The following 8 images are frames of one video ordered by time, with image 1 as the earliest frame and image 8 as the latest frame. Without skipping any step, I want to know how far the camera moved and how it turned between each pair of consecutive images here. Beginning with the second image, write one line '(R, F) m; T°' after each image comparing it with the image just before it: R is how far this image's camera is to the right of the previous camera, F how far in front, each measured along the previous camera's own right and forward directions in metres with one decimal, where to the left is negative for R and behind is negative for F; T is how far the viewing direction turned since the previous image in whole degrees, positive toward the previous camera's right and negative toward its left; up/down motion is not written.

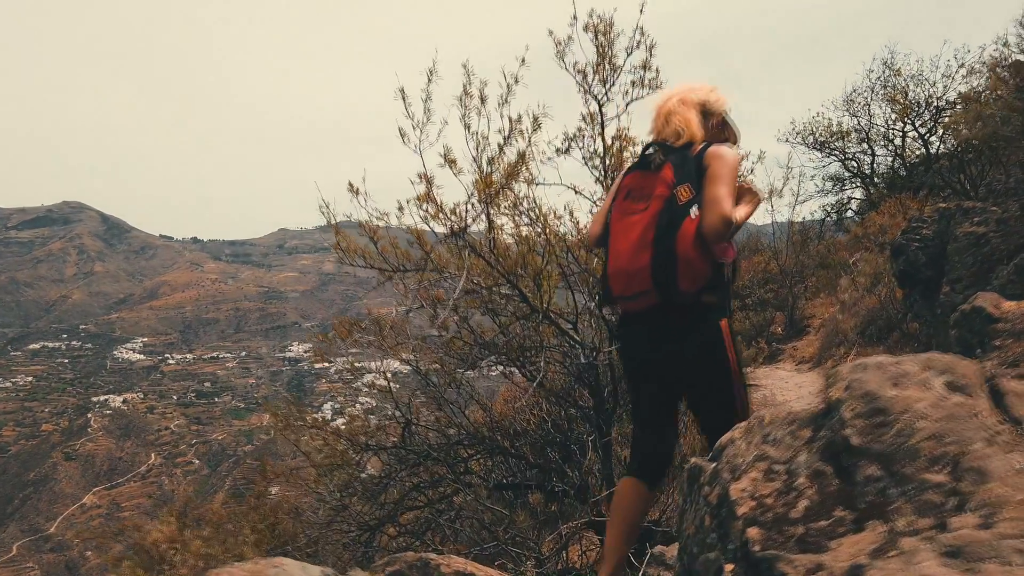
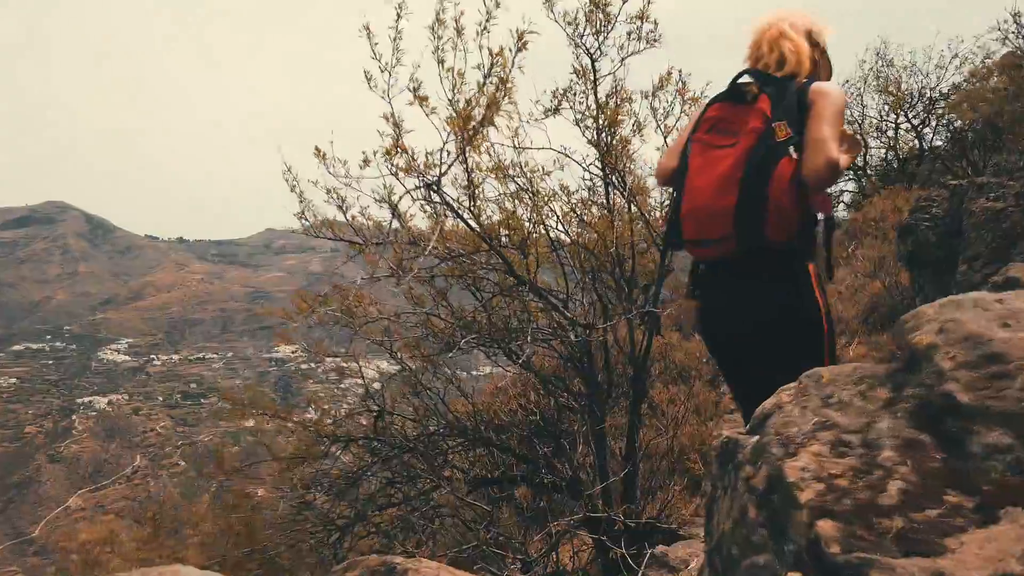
(0.0, +0.5) m; 0°
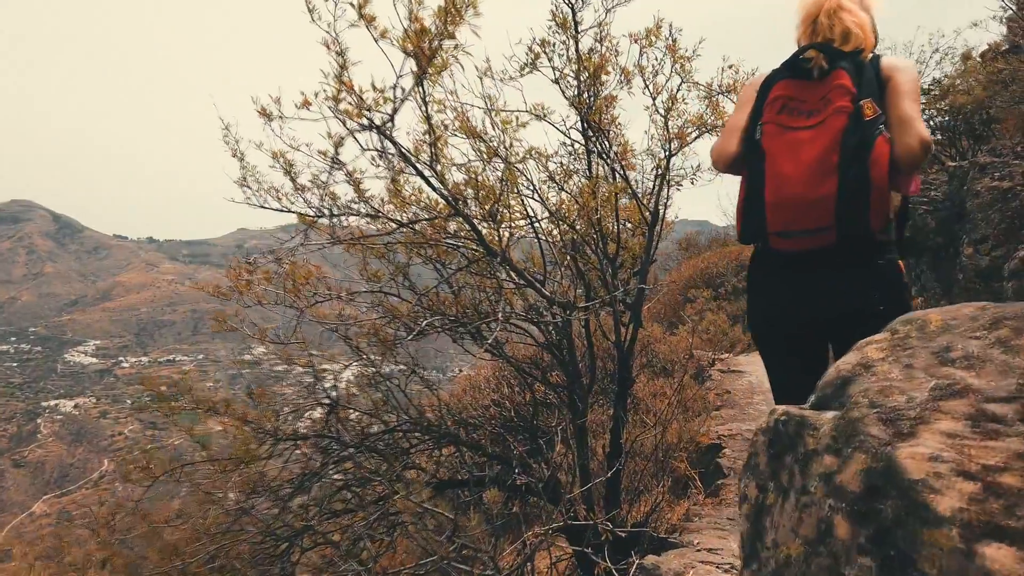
(0.0, +0.6) m; +2°
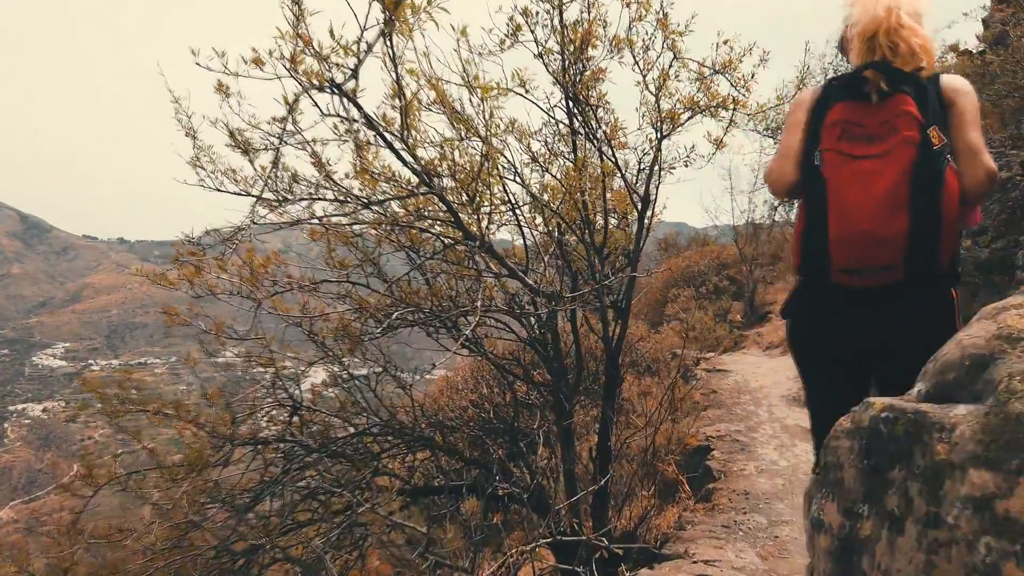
(0.0, +0.3) m; +2°
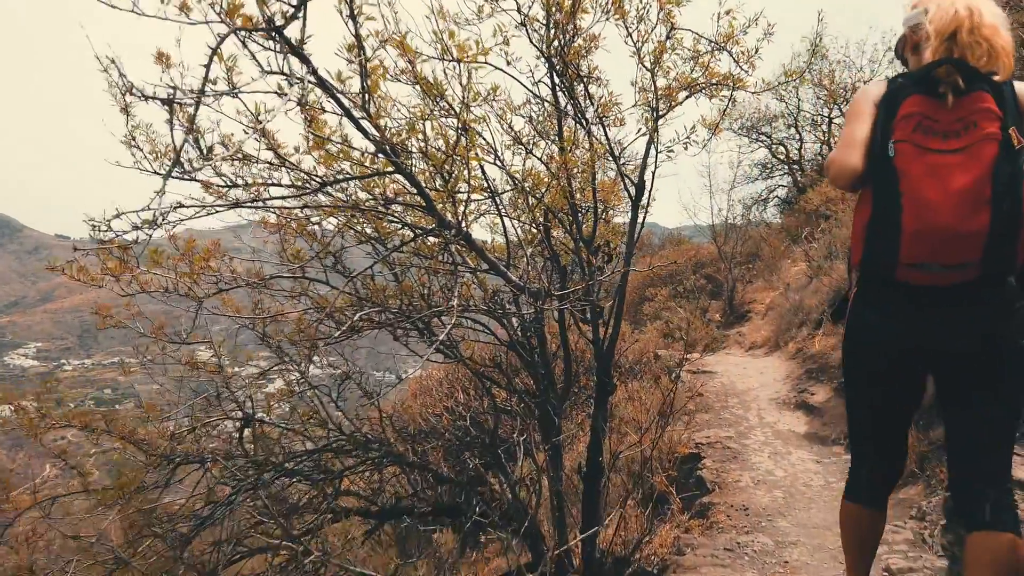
(0.0, +0.5) m; +2°
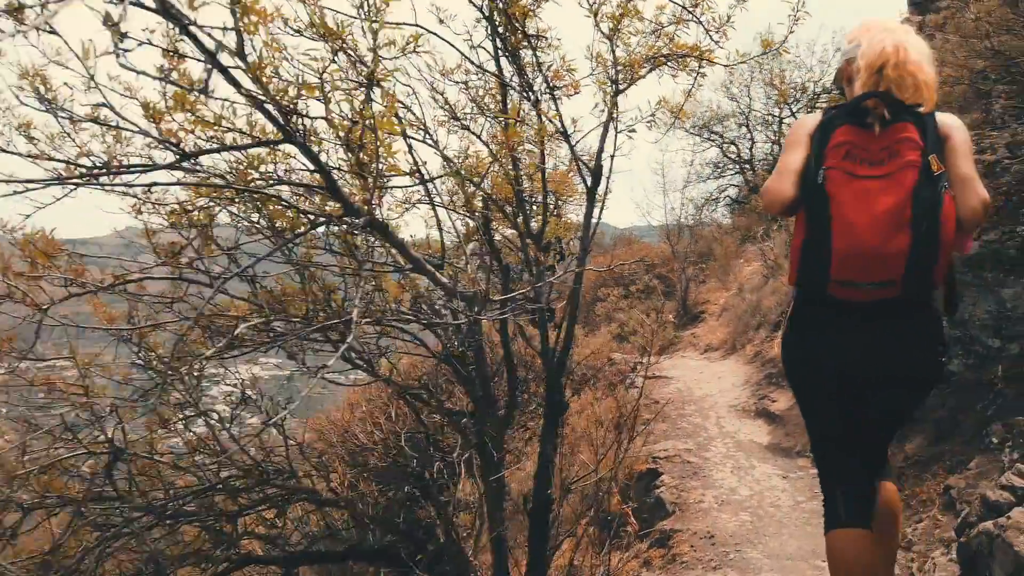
(+0.1, +0.6) m; +4°
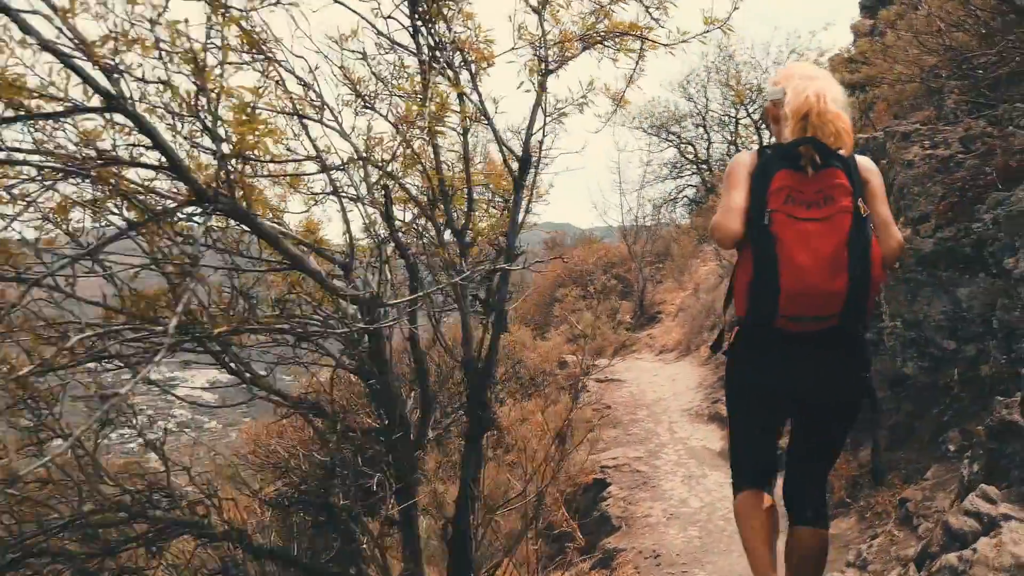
(+0.2, +0.3) m; +3°
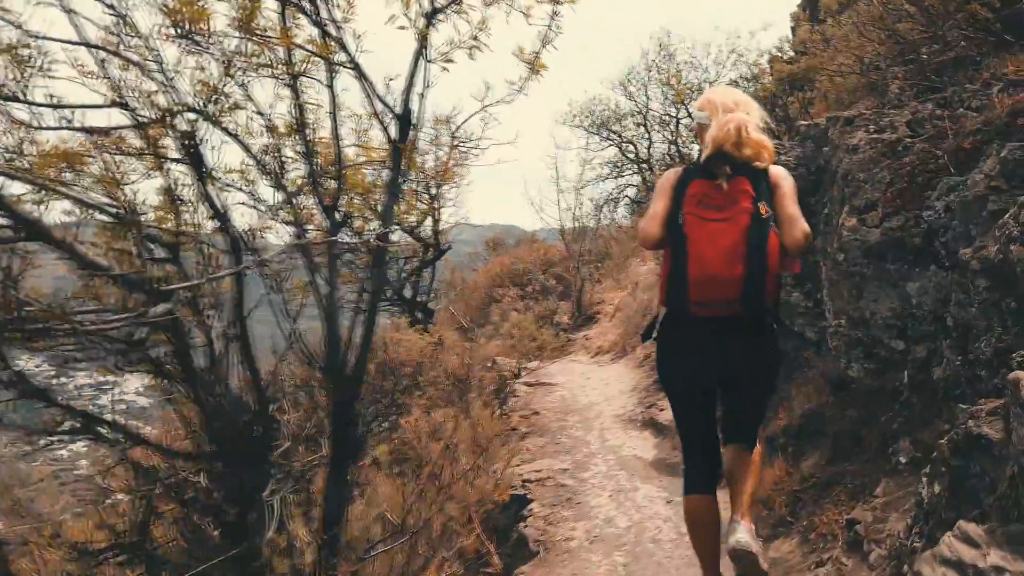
(+0.2, +0.6) m; +4°
